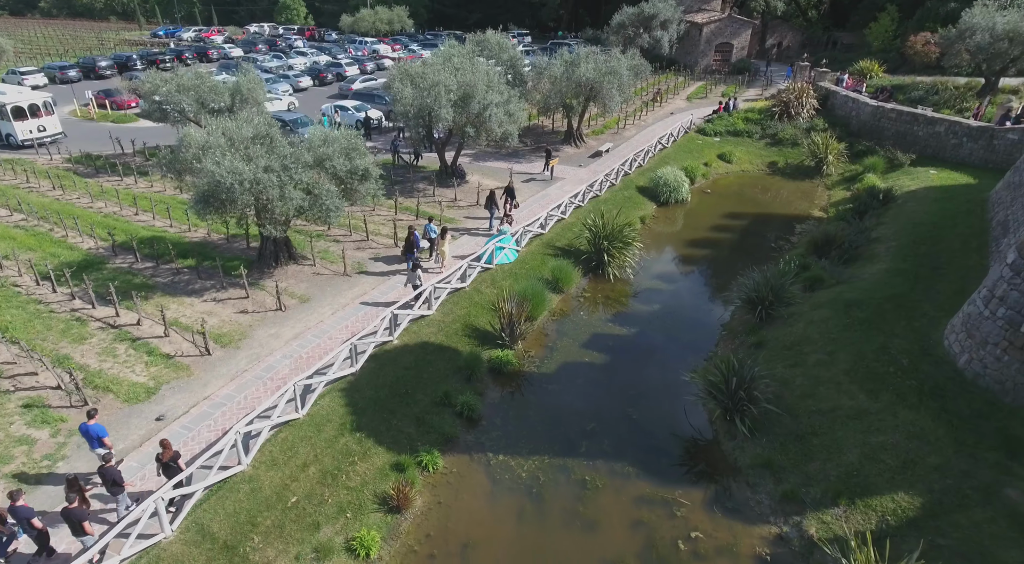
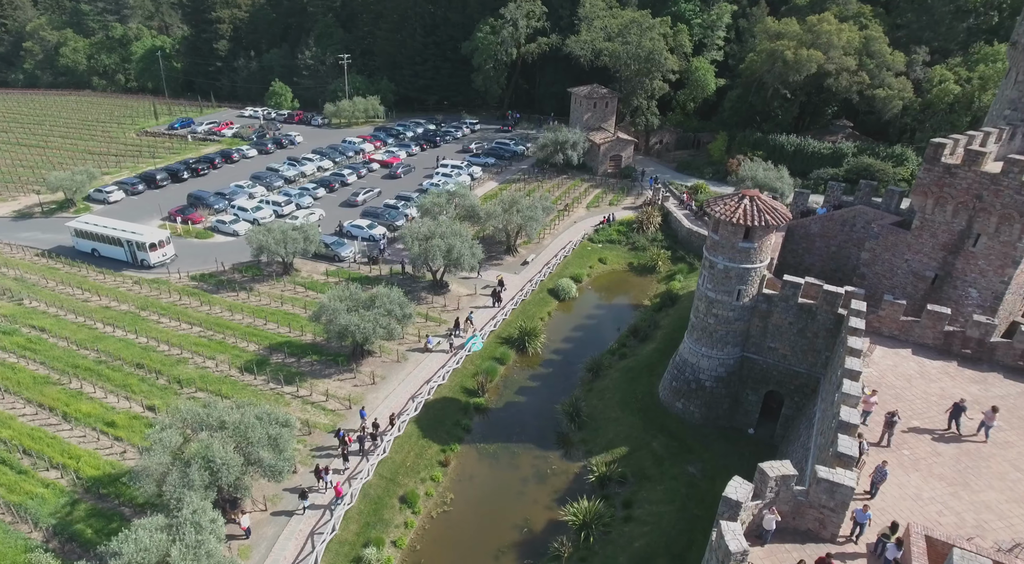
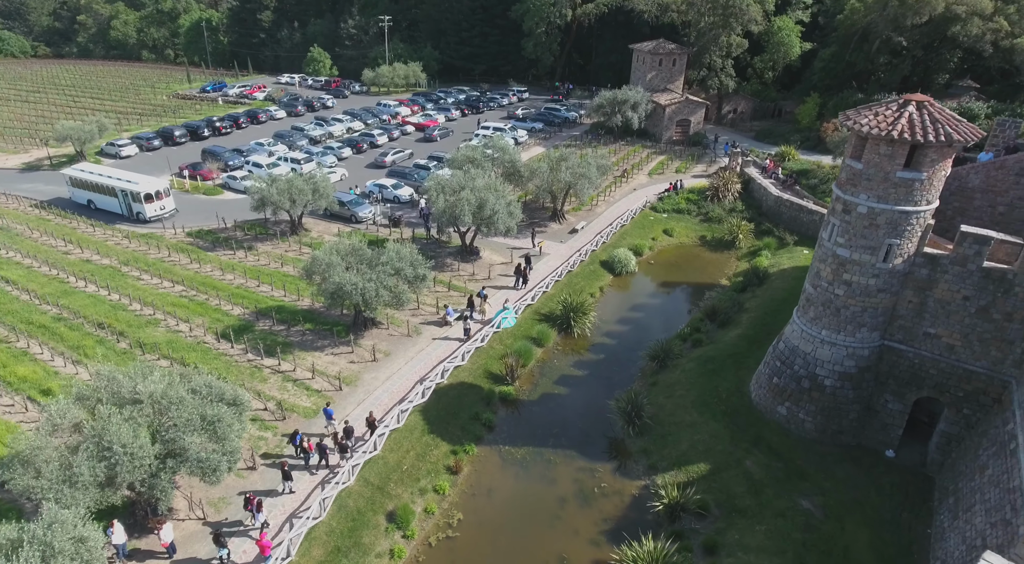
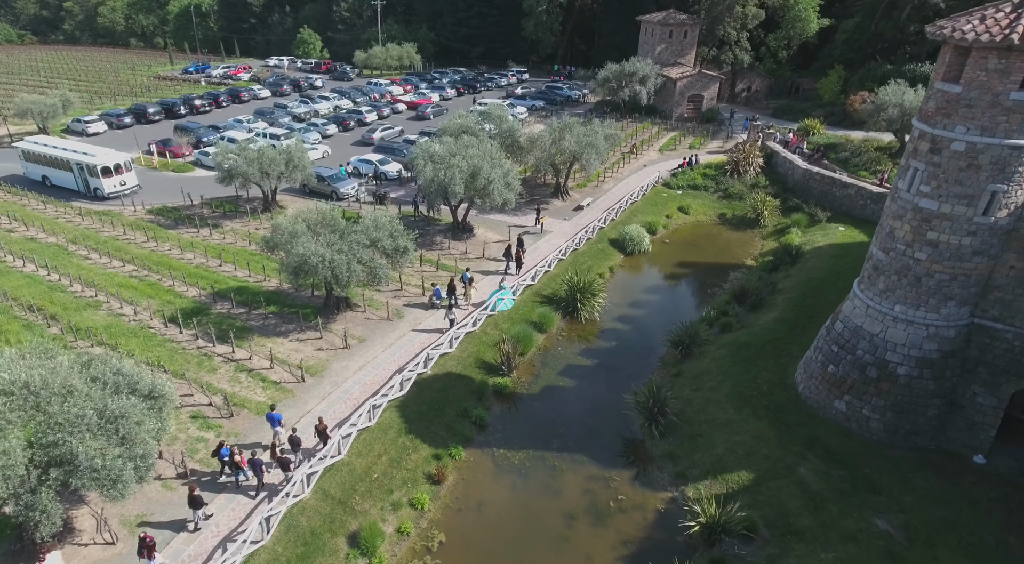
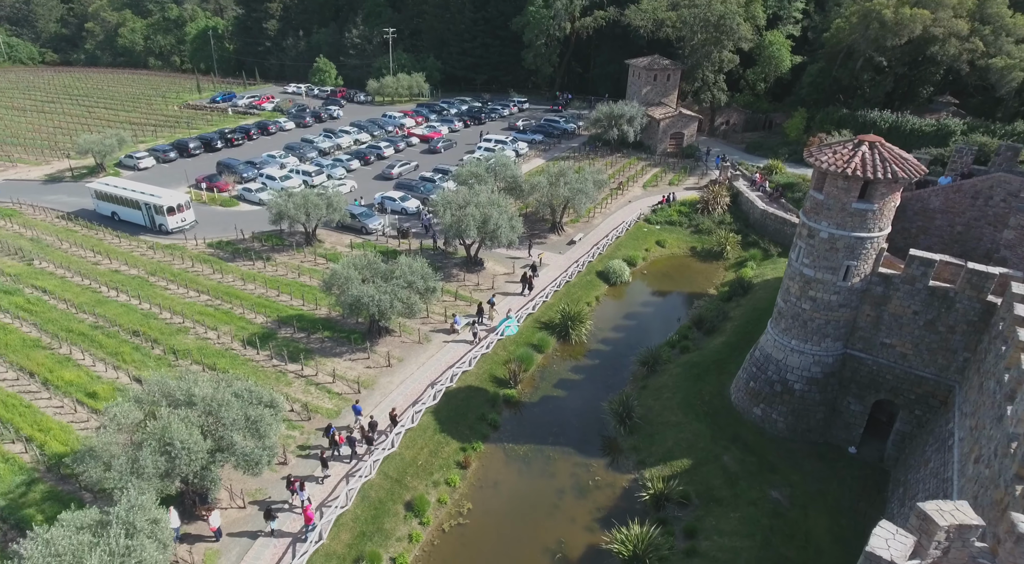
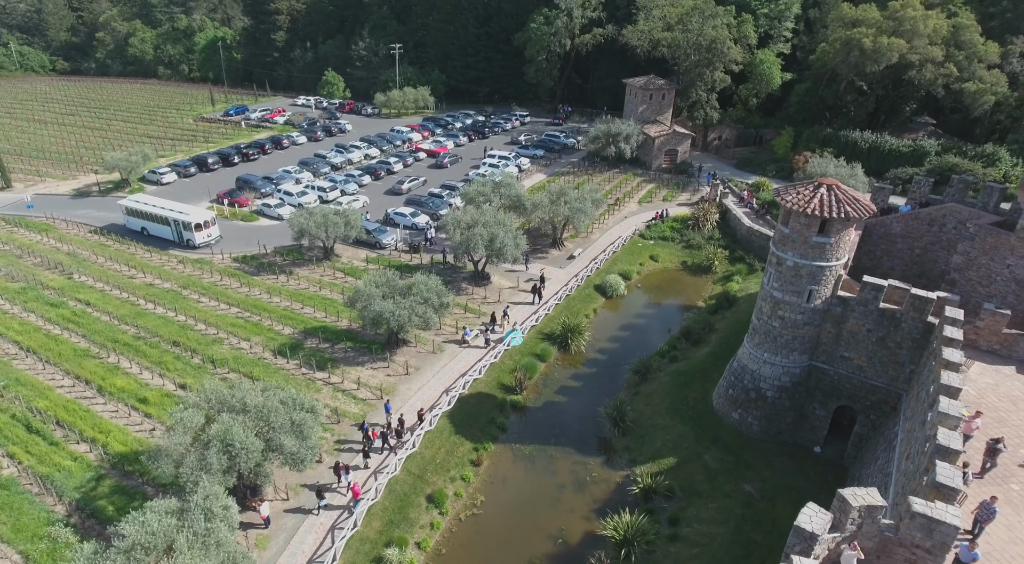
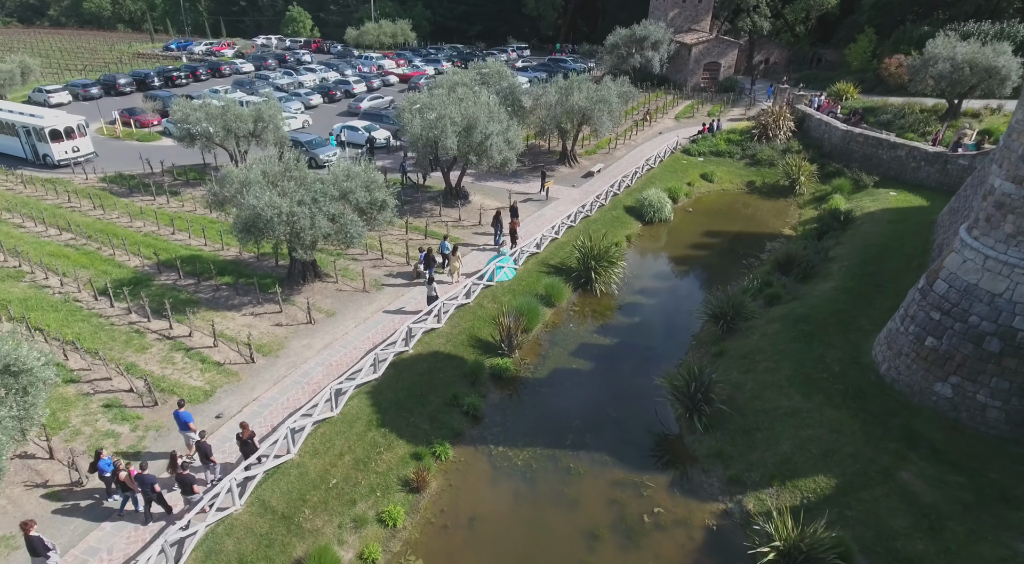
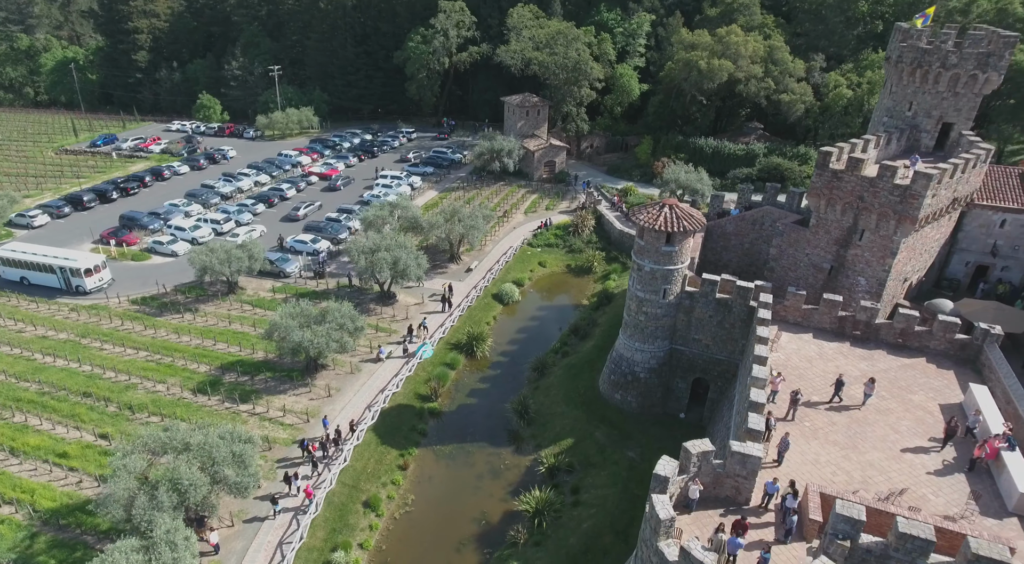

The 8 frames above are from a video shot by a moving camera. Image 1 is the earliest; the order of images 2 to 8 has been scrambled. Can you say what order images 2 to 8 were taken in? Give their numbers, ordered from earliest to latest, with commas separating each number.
7, 4, 3, 5, 6, 2, 8
